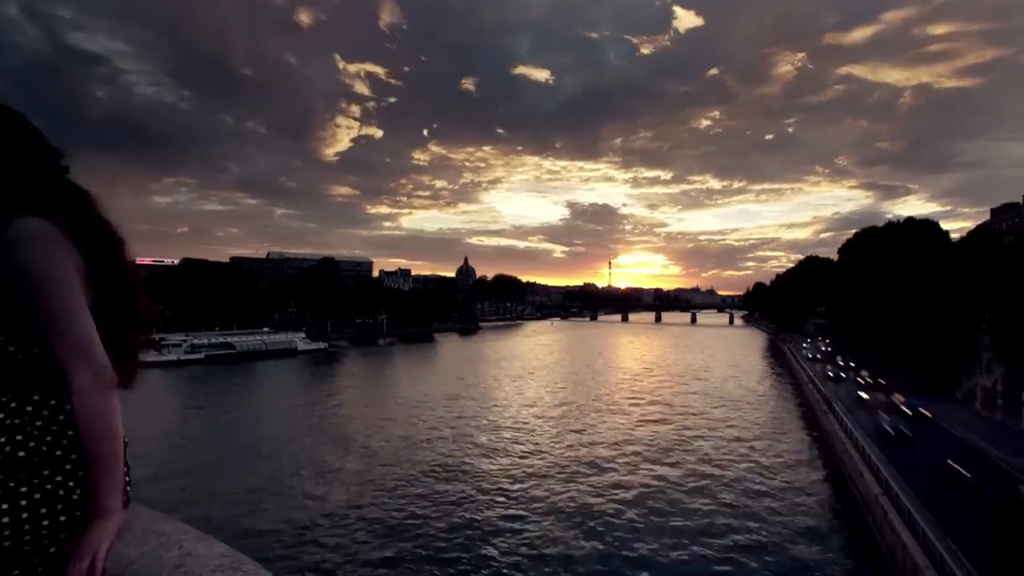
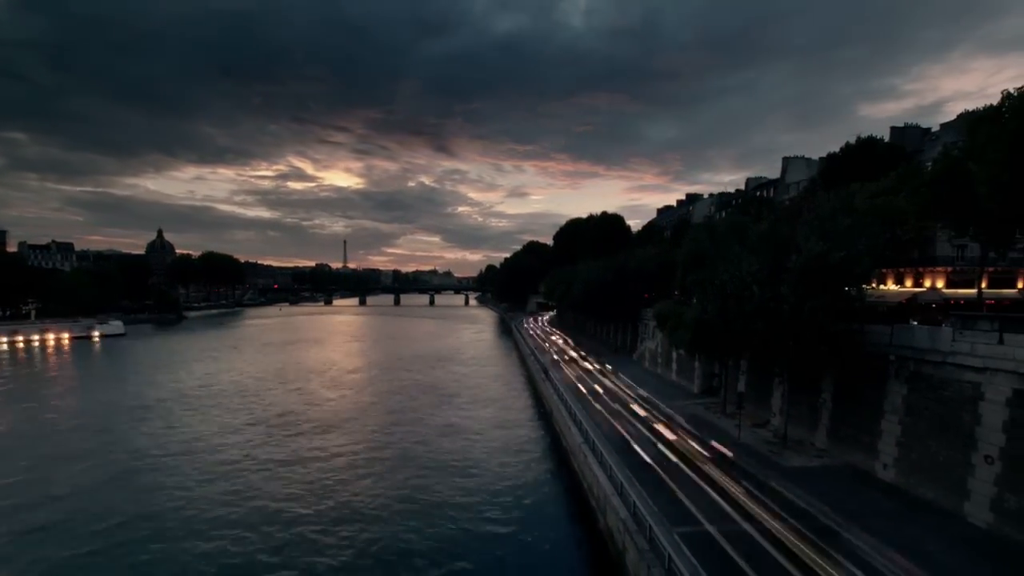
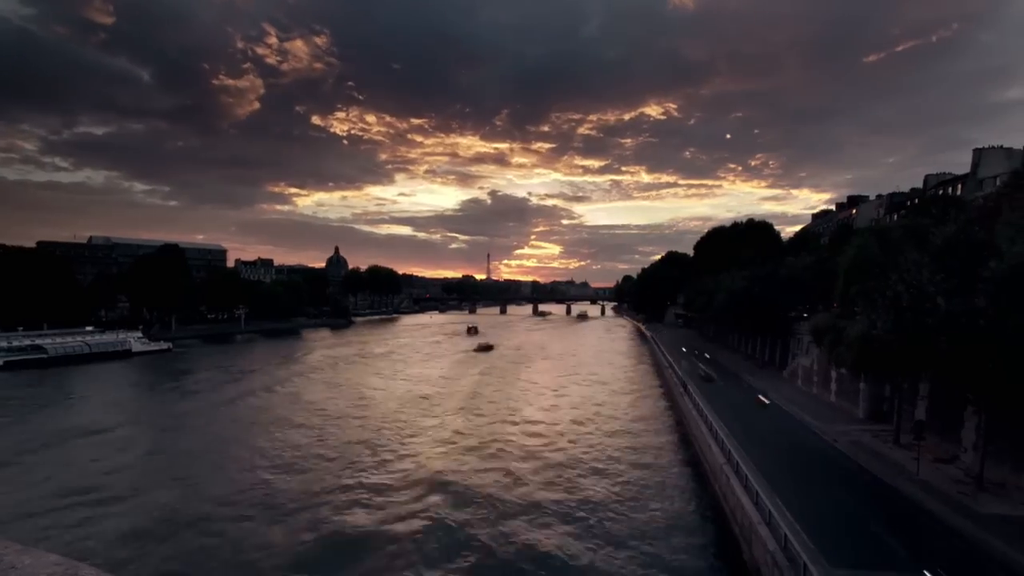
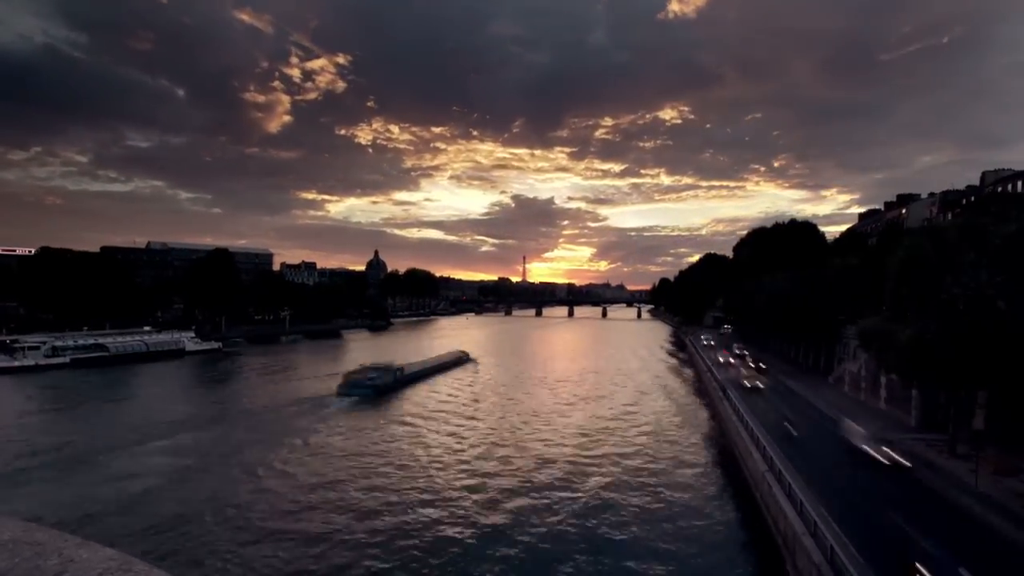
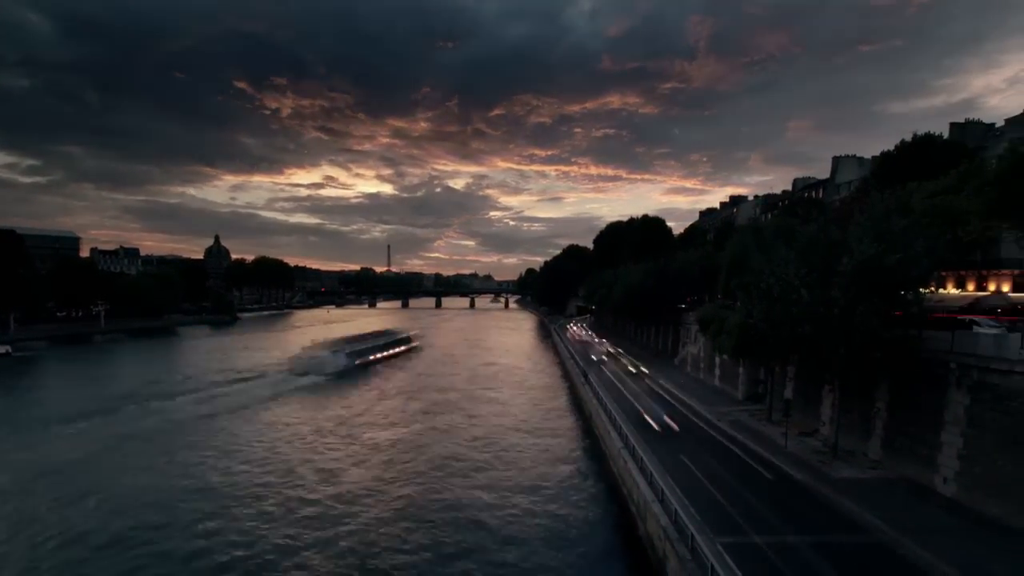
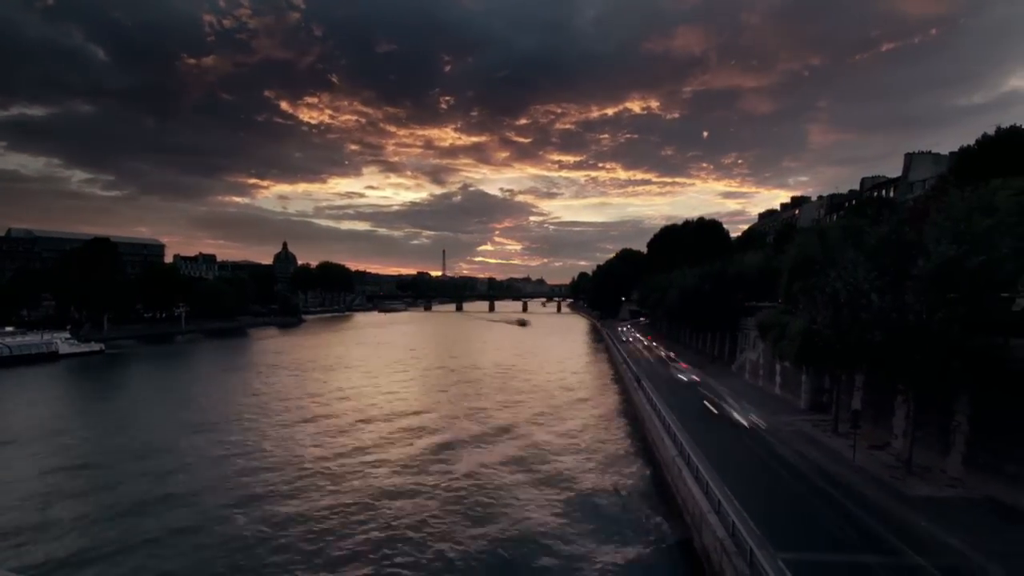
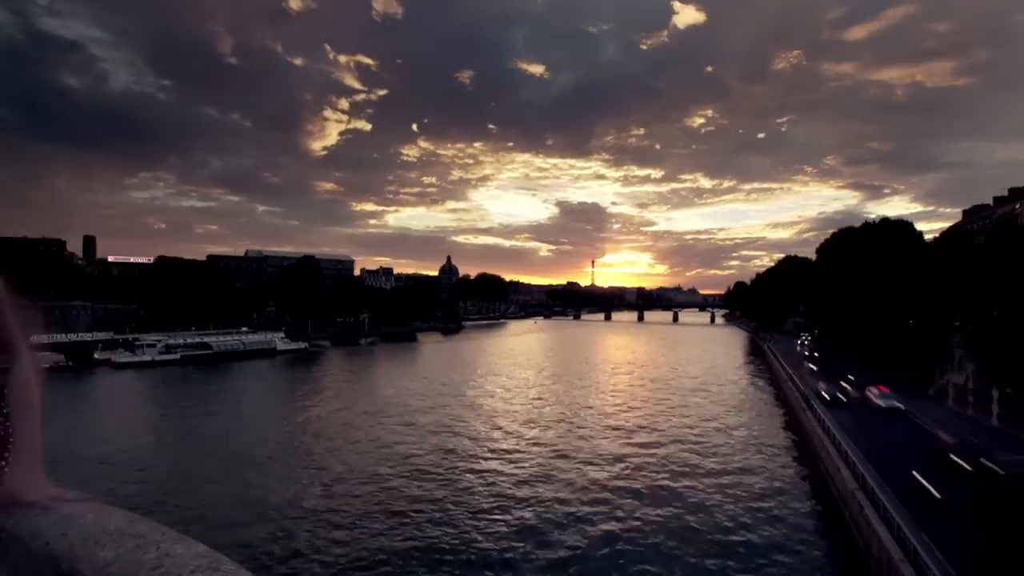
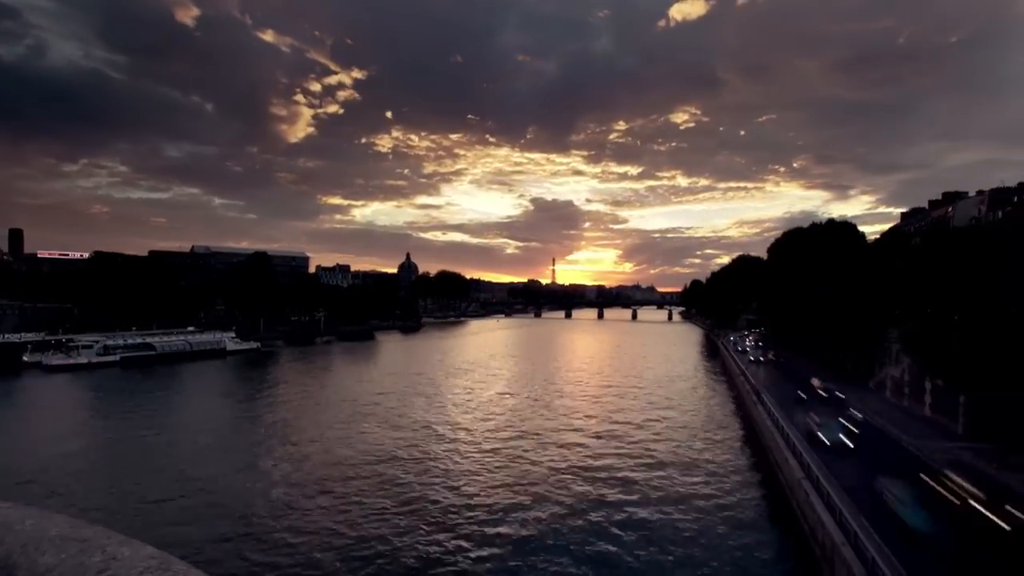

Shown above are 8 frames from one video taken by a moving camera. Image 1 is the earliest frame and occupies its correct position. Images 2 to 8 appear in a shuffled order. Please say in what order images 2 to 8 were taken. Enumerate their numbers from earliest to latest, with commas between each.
7, 8, 4, 3, 6, 5, 2
